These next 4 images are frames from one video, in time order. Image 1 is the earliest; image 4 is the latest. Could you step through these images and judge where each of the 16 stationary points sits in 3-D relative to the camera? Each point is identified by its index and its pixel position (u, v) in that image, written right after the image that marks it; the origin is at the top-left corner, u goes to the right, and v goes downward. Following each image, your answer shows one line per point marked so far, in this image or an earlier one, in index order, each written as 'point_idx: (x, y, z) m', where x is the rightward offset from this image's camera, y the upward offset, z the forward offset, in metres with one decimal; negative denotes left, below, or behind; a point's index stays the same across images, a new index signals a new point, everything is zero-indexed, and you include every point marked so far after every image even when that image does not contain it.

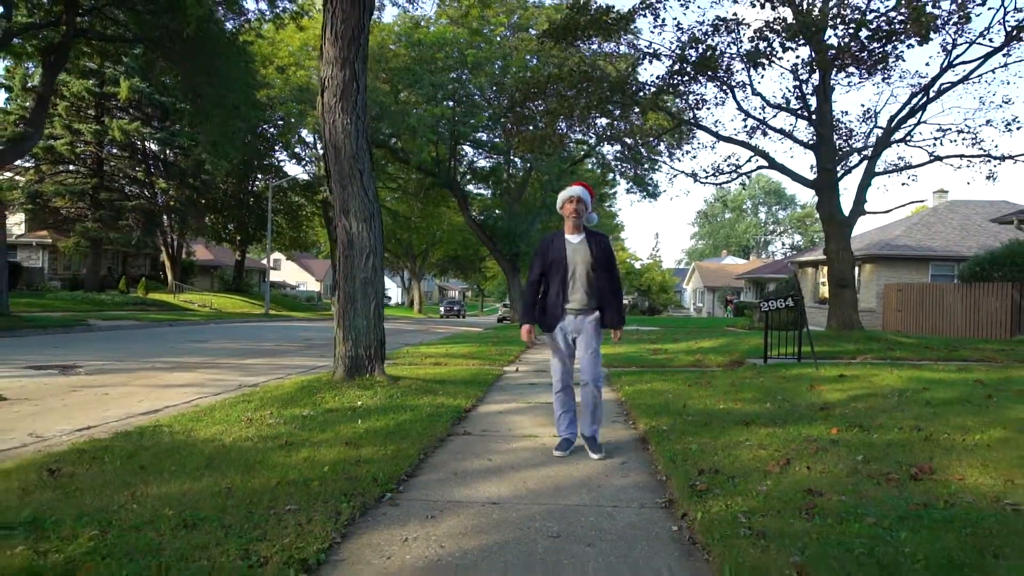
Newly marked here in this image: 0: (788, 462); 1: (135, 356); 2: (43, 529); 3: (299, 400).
0: (+1.8, -1.1, +5.0) m
1: (-7.4, -1.3, +14.9) m
2: (-2.2, -1.1, +3.6) m
3: (-2.2, -1.1, +7.8) m
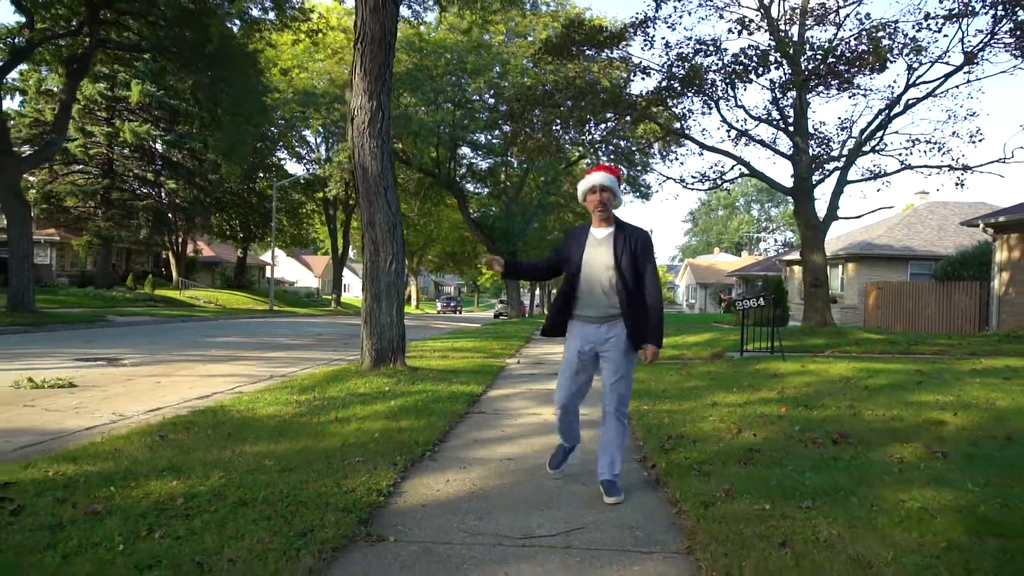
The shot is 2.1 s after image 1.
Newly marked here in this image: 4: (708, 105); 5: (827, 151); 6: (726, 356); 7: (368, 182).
0: (+1.9, -1.2, +6.3) m
1: (-7.4, -1.3, +16.1) m
2: (-2.1, -1.2, +4.9) m
3: (-2.1, -1.2, +9.1) m
4: (+4.9, +4.6, +18.8) m
5: (+7.6, +3.3, +18.3) m
6: (+3.6, -1.1, +12.6) m
7: (-1.9, +1.4, +9.8) m
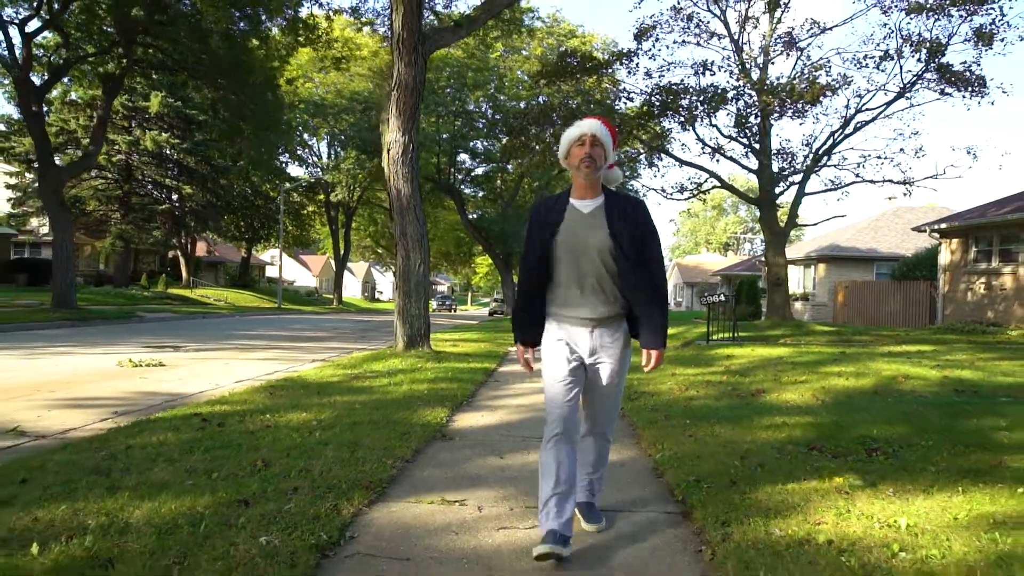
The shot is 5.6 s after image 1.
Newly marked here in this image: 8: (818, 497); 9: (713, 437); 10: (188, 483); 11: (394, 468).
0: (+2.0, -1.2, +8.7) m
1: (-7.4, -1.3, +18.5) m
2: (-2.0, -1.2, +7.3) m
3: (-2.0, -1.1, +11.5) m
4: (+4.9, +4.6, +21.3) m
5: (+7.6, +3.4, +20.7) m
6: (+3.6, -1.1, +15.0) m
7: (-1.8, +1.4, +12.2) m
8: (+1.6, -1.1, +4.0) m
9: (+1.5, -1.1, +5.7) m
10: (-1.8, -1.1, +4.3) m
11: (-0.8, -1.2, +4.9) m
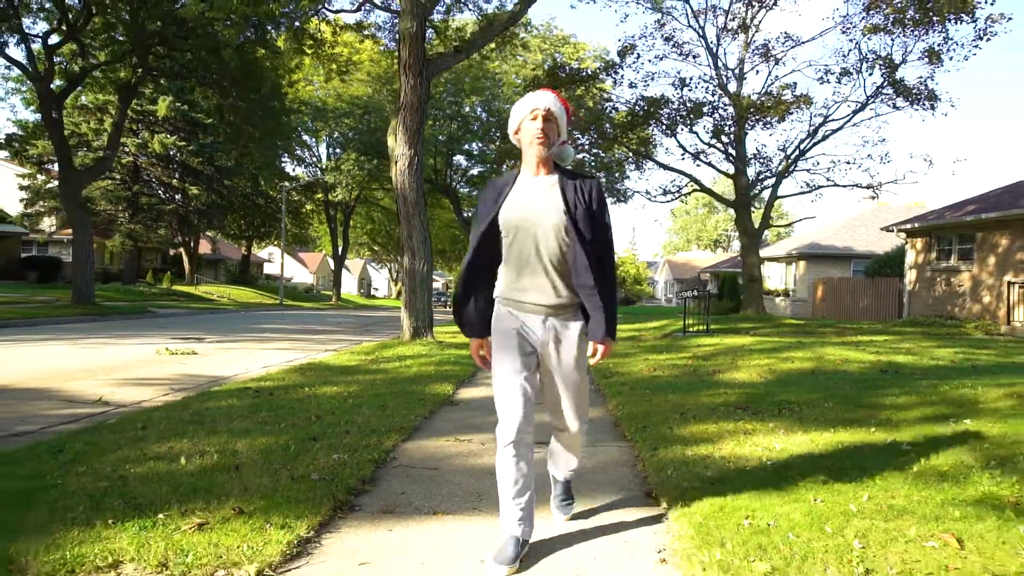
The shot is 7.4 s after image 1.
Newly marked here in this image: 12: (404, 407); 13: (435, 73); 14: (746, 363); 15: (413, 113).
0: (+1.9, -1.1, +10.3) m
1: (-7.5, -1.2, +19.9) m
2: (-2.1, -1.1, +8.8) m
3: (-2.1, -1.1, +13.0) m
4: (+4.7, +4.7, +22.8) m
5: (+7.4, +3.5, +22.3) m
6: (+3.5, -1.0, +16.5) m
7: (-1.9, +1.5, +13.6) m
8: (+1.6, -1.1, +5.5) m
9: (+1.5, -1.1, +7.3) m
10: (-1.9, -1.1, +5.8) m
11: (-0.8, -1.1, +6.4) m
12: (-1.0, -1.1, +6.9) m
13: (-1.4, +4.0, +13.9) m
14: (+3.4, -1.1, +10.8) m
15: (-1.7, +3.1, +13.4) m
